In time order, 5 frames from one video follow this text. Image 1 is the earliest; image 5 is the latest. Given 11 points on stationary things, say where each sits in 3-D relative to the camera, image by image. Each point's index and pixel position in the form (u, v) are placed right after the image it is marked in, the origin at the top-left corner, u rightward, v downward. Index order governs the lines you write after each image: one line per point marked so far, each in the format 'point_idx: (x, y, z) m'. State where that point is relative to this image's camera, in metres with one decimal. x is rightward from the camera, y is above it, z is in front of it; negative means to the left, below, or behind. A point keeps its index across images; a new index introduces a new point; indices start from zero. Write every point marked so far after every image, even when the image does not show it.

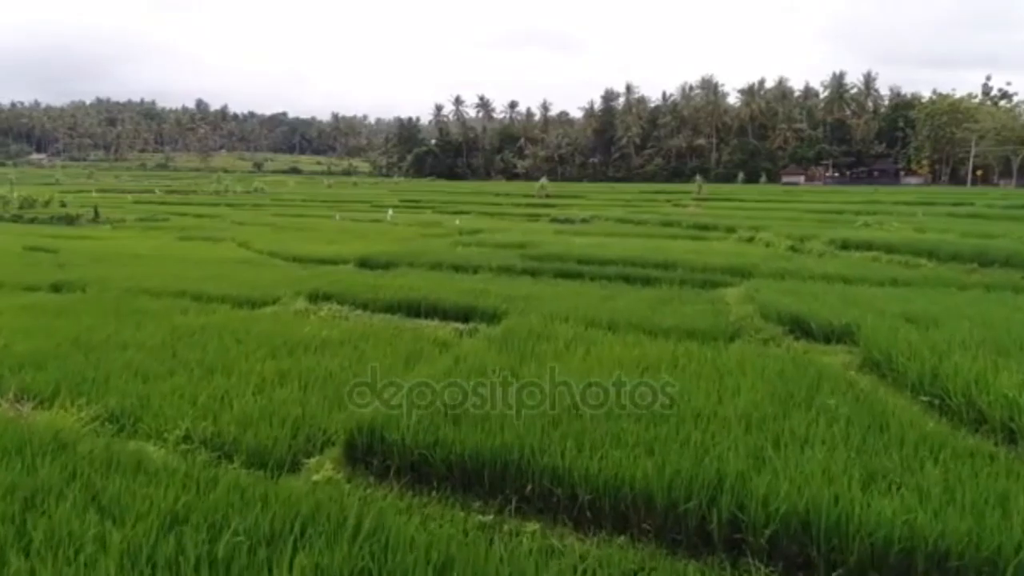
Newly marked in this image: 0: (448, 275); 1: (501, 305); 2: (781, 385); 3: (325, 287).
0: (-1.3, +0.3, +14.9) m
1: (-0.2, -0.3, +11.0) m
2: (+2.4, -0.9, +6.5) m
3: (-3.4, 0.0, +13.1) m
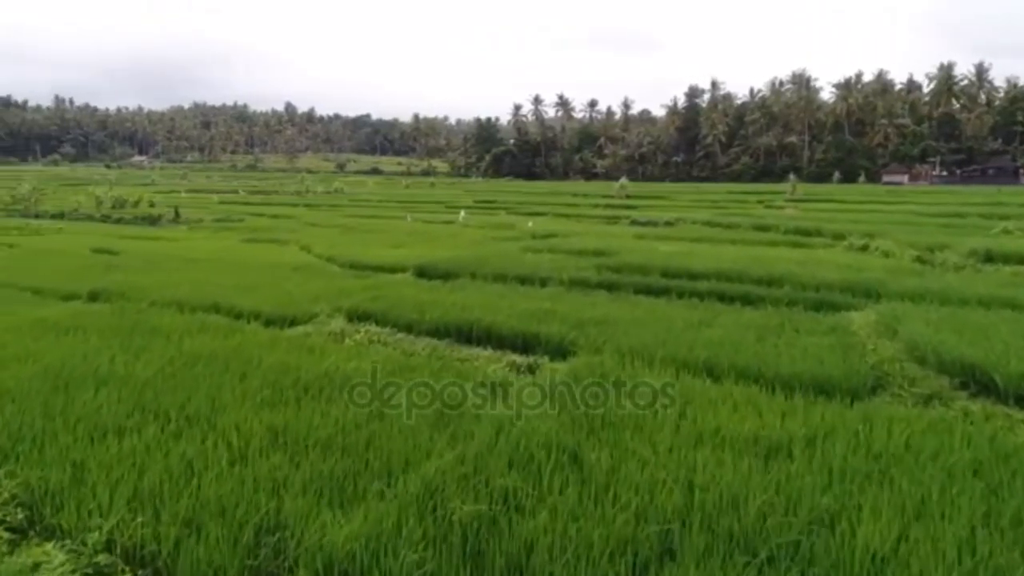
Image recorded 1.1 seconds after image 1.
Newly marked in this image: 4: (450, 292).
0: (0.0, 0.0, +12.9) m
1: (+0.7, -0.6, +9.0) m
2: (+2.8, -1.2, +4.2) m
3: (-2.3, -0.2, +11.4) m
4: (-1.1, -0.1, +12.4) m
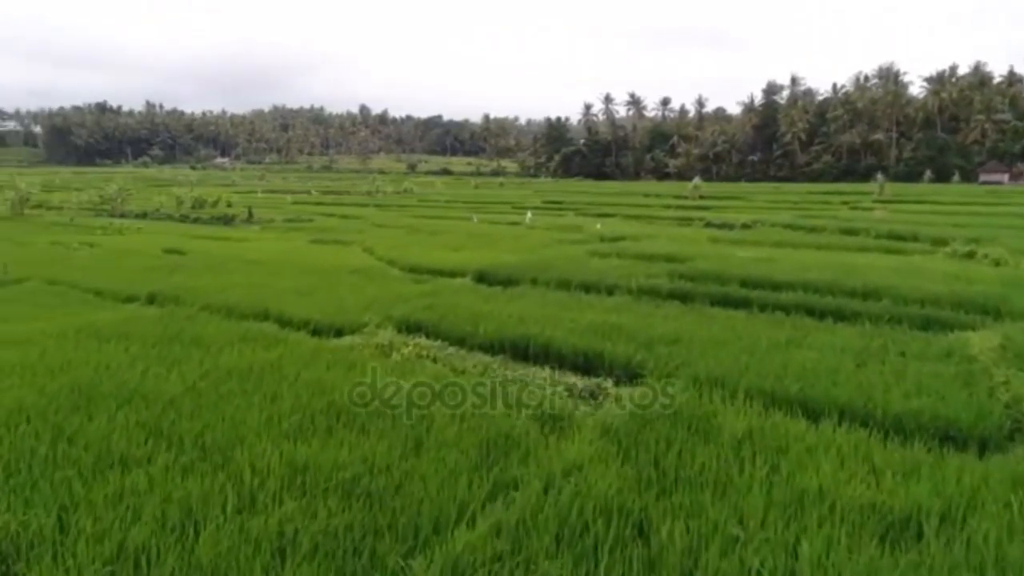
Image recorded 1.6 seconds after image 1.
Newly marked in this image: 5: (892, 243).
0: (+1.1, -0.2, +12.0) m
1: (+1.4, -0.7, +8.0) m
2: (+3.0, -1.4, +3.0) m
3: (-1.4, -0.4, +10.7) m
4: (0.0, -0.2, +11.6) m
5: (+10.2, +1.2, +19.2) m
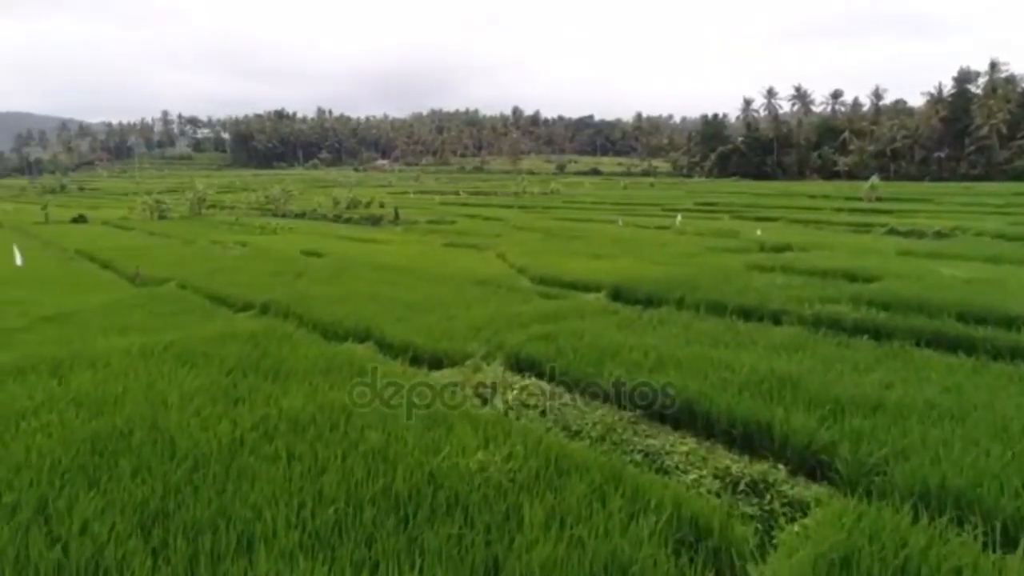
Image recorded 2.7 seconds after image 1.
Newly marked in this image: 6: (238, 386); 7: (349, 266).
0: (+2.9, -0.6, +9.6) m
1: (+2.4, -1.1, +5.6) m
2: (+3.0, -1.8, +0.5) m
3: (+0.3, -0.7, +8.8) m
4: (+1.8, -0.6, +9.5) m
5: (+13.4, +0.5, +14.9) m
6: (-2.8, -1.0, +7.4) m
7: (-4.4, +0.6, +19.1) m
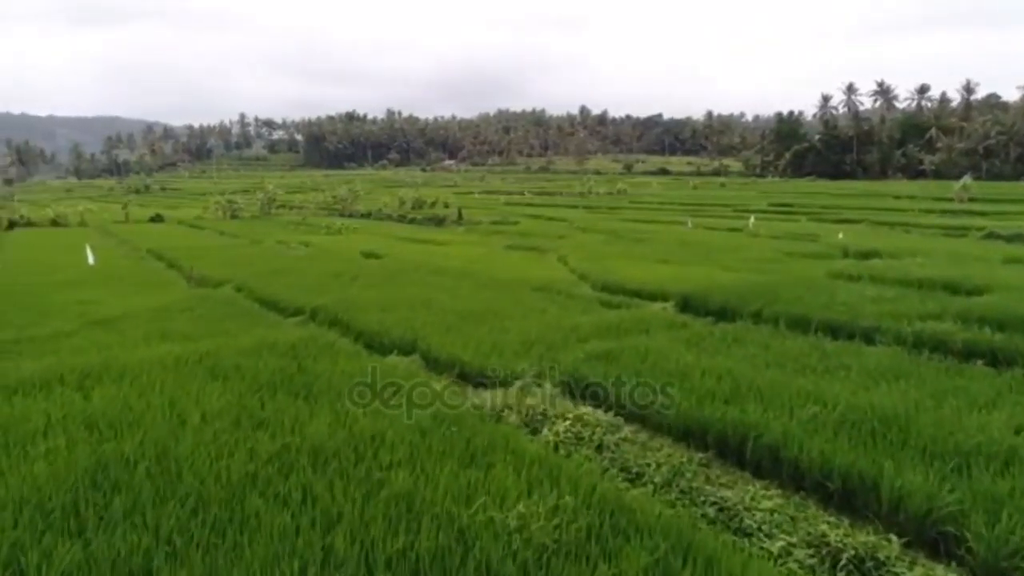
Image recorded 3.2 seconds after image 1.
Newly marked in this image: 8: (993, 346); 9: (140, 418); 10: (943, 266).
0: (+3.6, -0.7, +8.5) m
1: (+2.7, -1.3, +4.6) m
2: (+2.8, -2.0, -0.6) m
3: (+0.9, -0.8, +7.9) m
4: (+2.4, -0.7, +8.4) m
5: (+14.5, +0.2, +12.7) m
6: (-2.4, -1.1, +6.8) m
7: (-2.8, +0.5, +18.6) m
8: (+5.6, -0.6, +8.5) m
9: (-3.3, -1.1, +6.5) m
10: (+9.2, +0.5, +15.2) m
